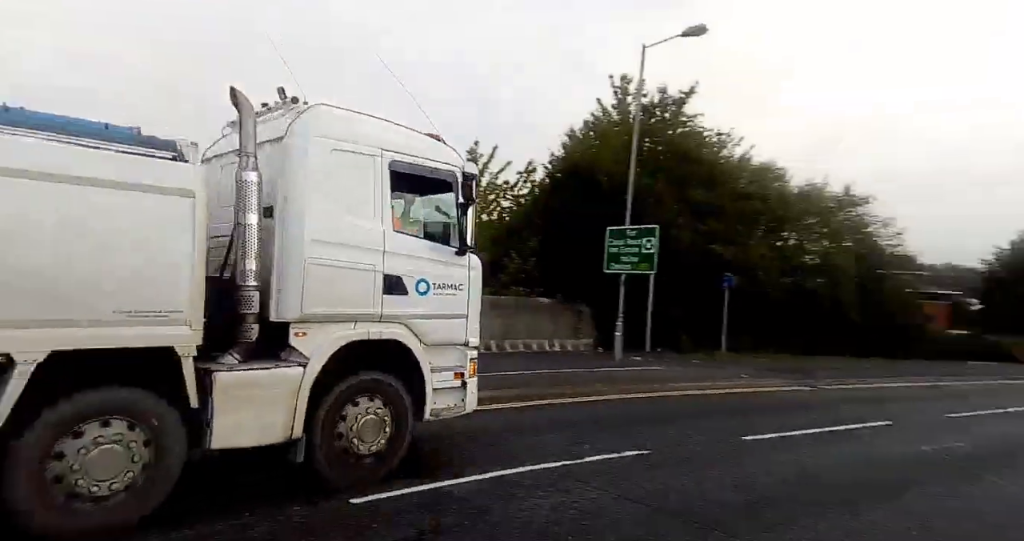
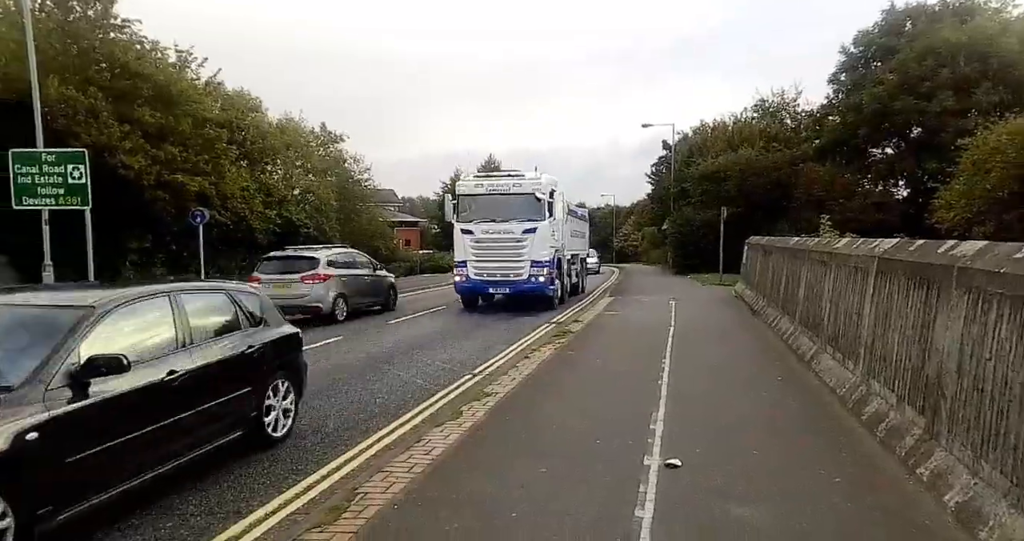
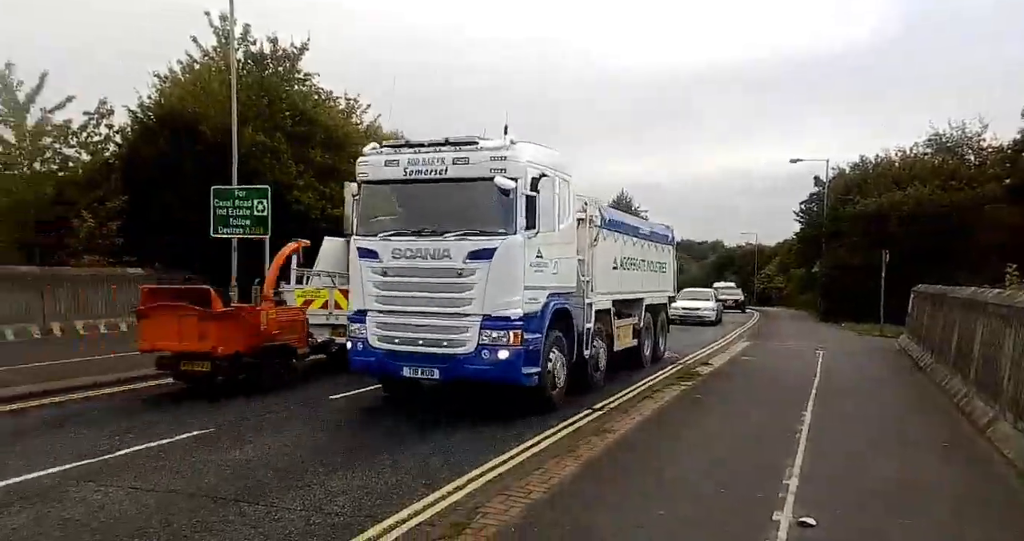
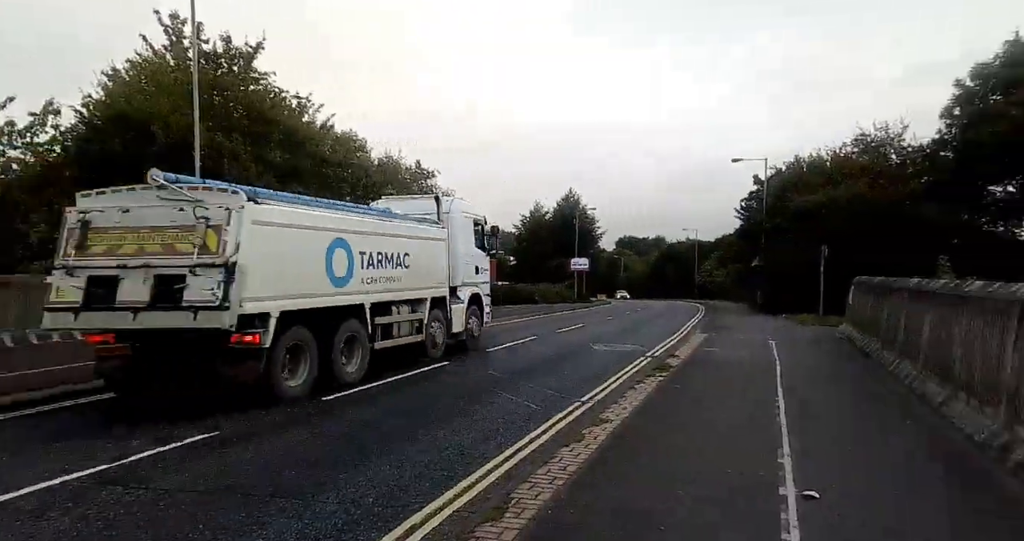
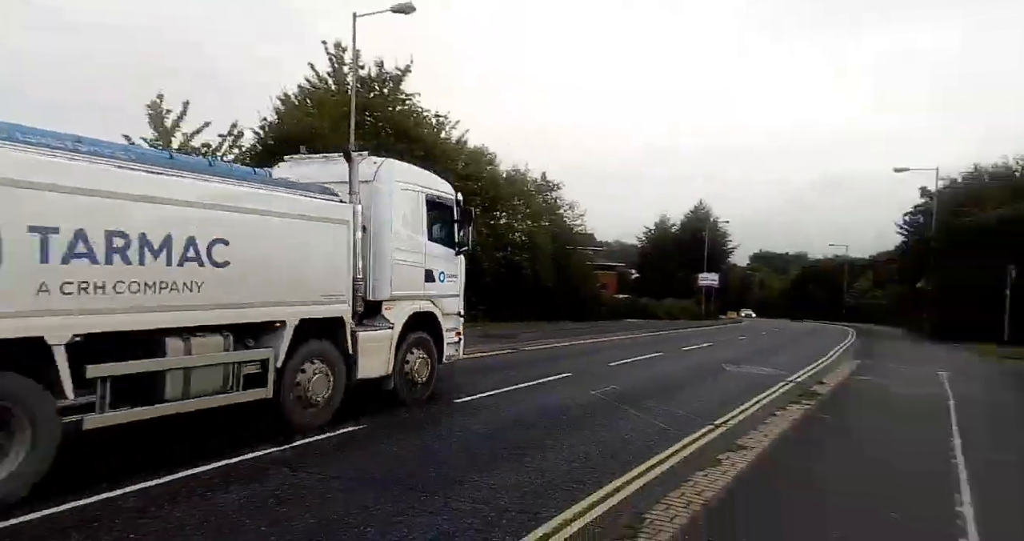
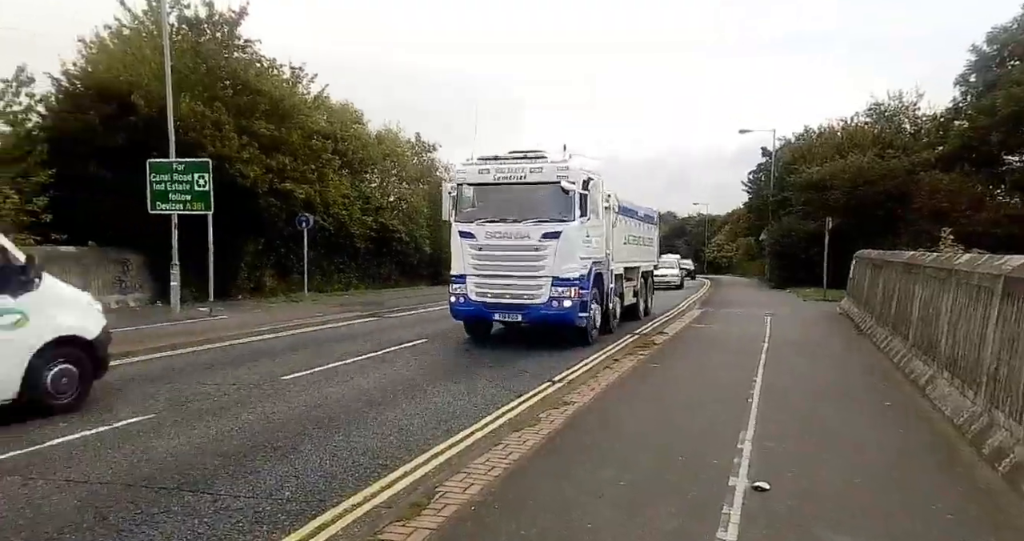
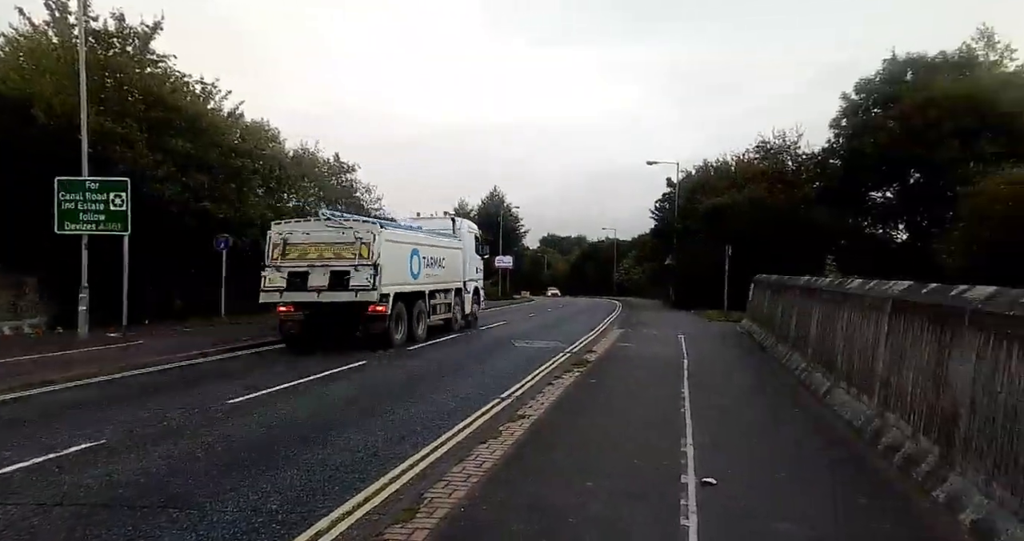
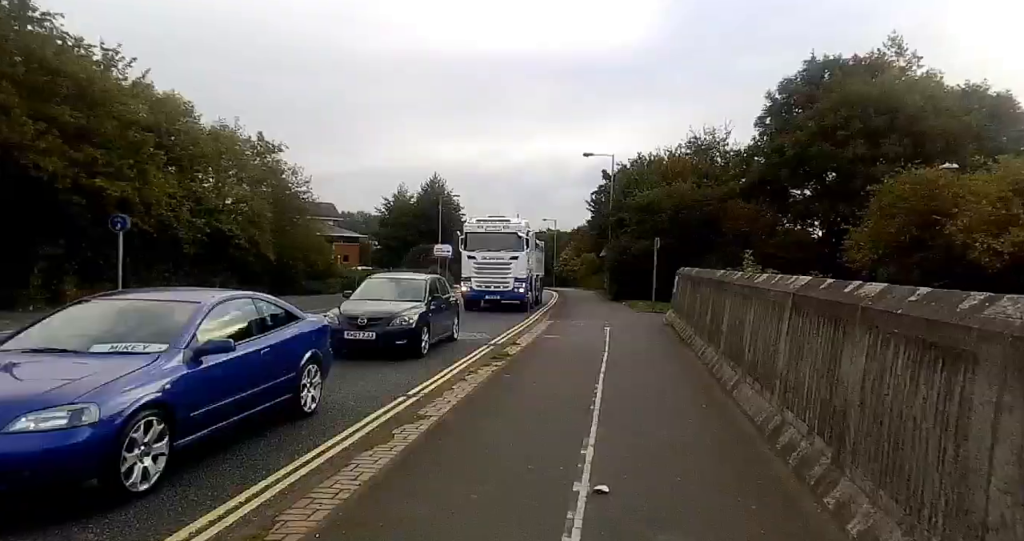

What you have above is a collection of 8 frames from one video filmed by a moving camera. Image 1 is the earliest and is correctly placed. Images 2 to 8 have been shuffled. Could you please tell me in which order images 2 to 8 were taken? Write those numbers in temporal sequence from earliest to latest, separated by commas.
5, 4, 7, 8, 2, 6, 3
